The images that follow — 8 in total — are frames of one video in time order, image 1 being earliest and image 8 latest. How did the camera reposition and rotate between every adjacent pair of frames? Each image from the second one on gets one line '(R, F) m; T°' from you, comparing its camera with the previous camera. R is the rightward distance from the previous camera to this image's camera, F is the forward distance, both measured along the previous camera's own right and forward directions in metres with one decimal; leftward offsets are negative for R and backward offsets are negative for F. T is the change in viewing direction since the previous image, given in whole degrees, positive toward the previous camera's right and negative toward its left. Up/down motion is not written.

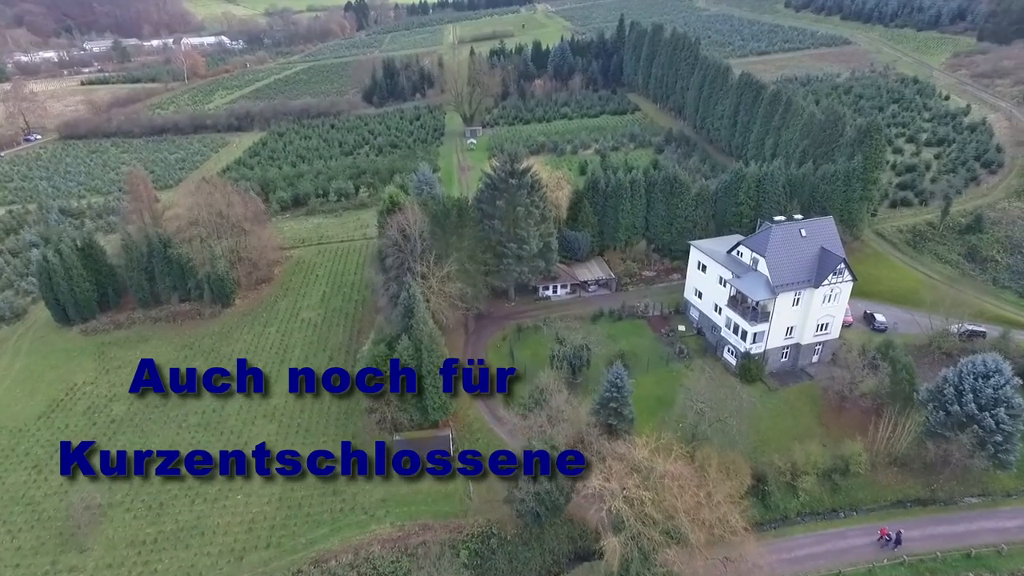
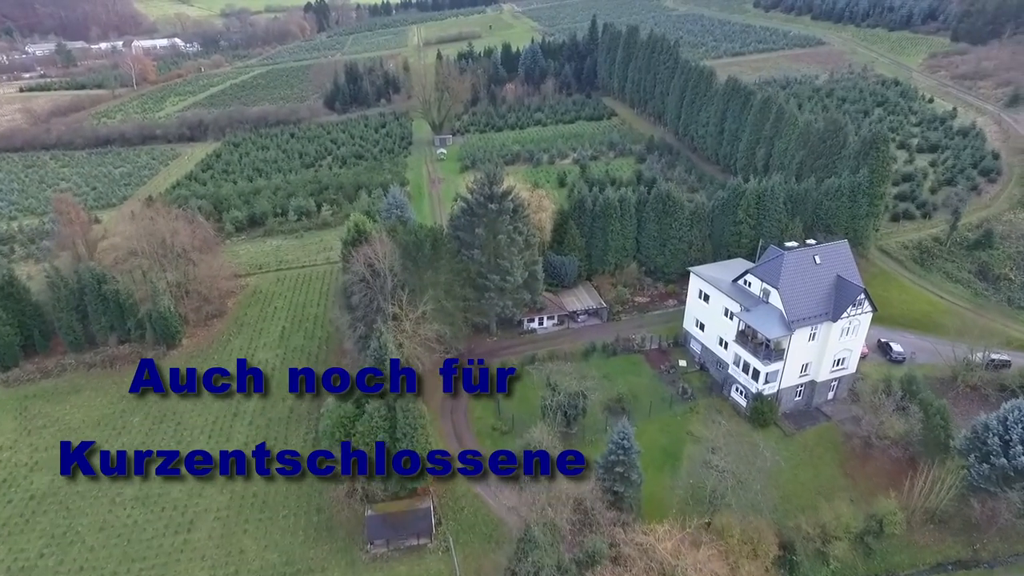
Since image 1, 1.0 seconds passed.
(-0.7, +4.4) m; +3°
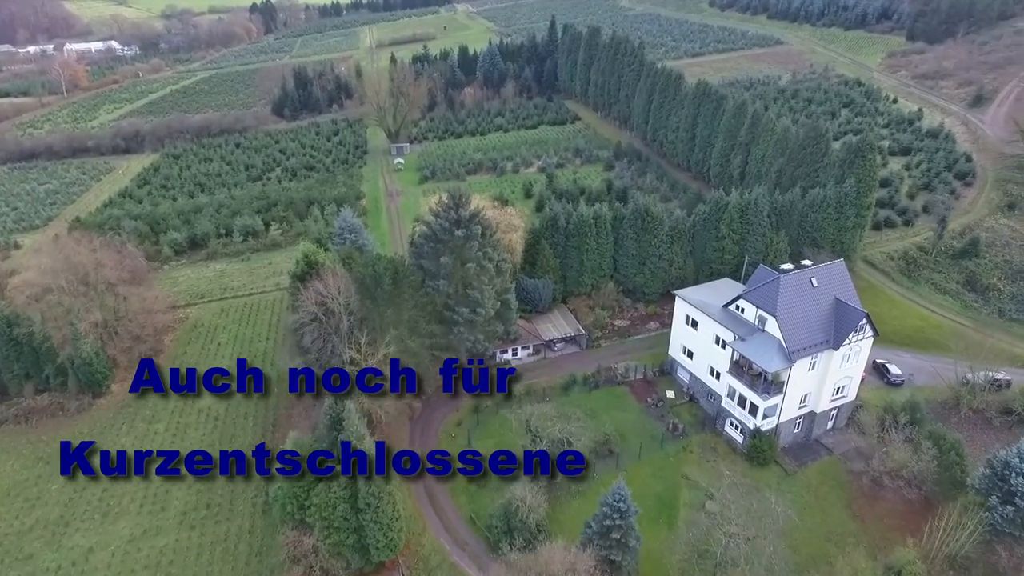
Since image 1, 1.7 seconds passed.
(-0.5, +3.6) m; +4°
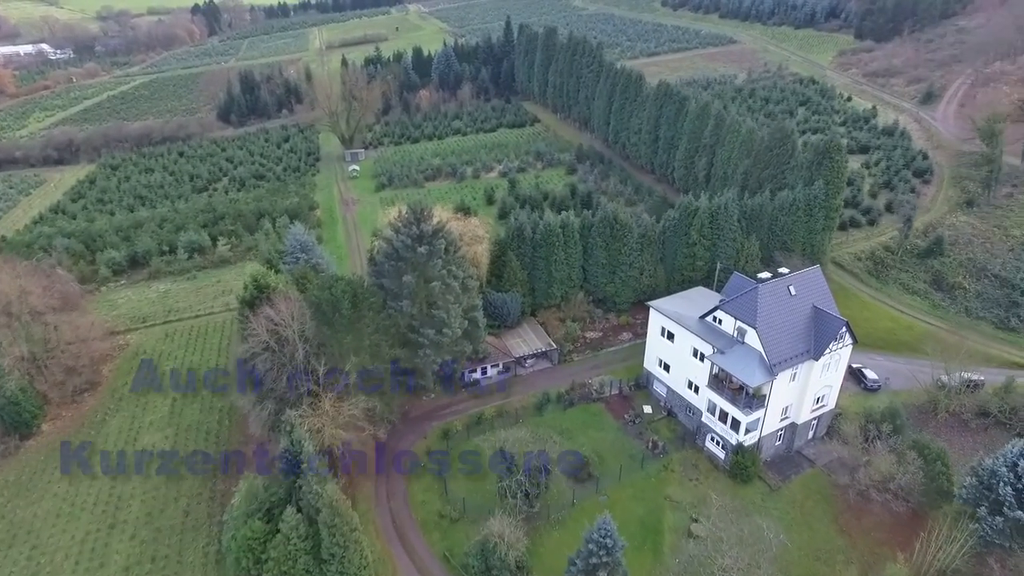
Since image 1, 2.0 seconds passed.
(-0.3, +1.8) m; +4°
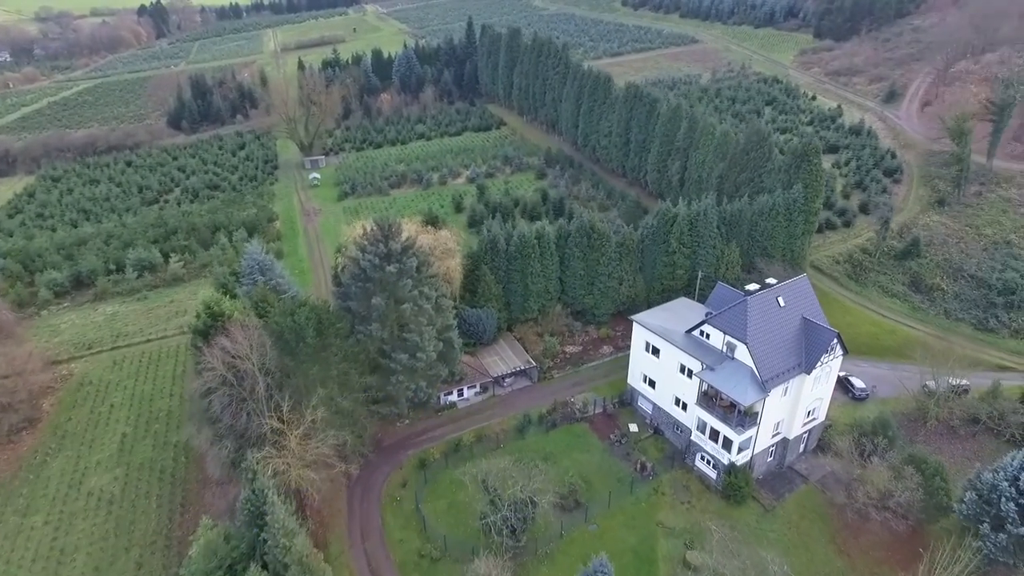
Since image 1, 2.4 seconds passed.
(-0.5, +1.9) m; +3°
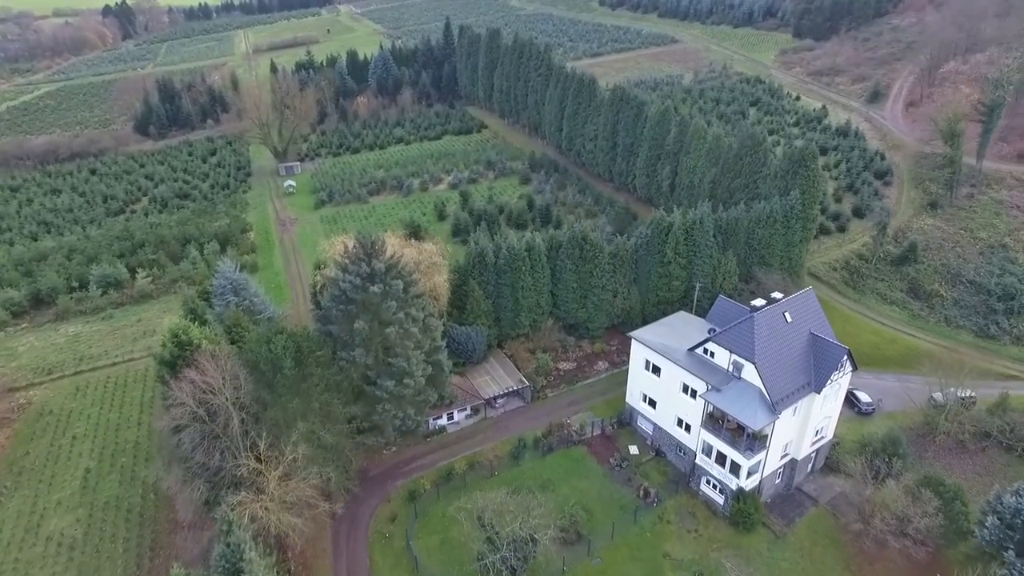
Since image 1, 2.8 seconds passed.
(-0.6, +1.8) m; +2°
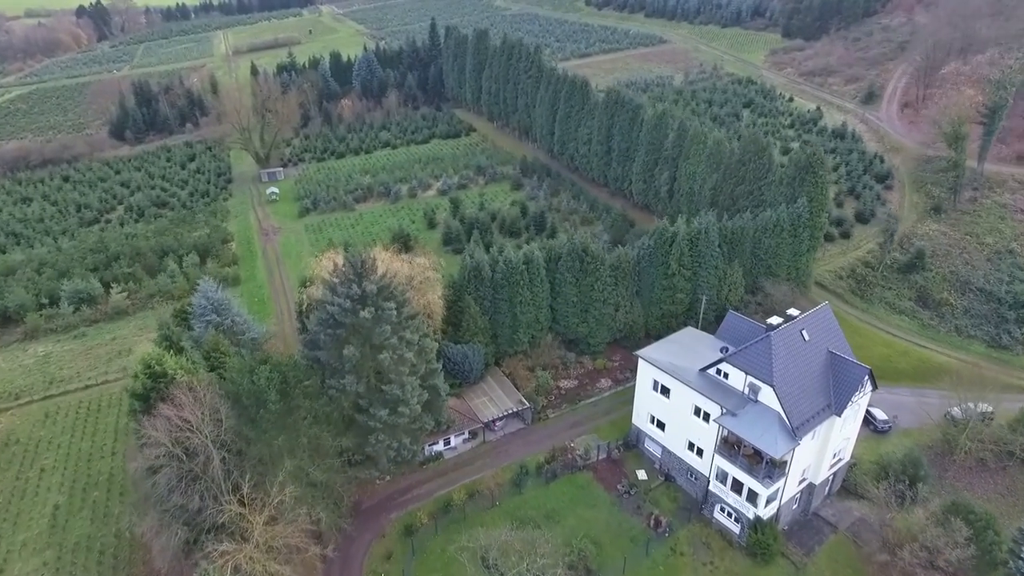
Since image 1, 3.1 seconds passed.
(-0.6, +1.8) m; +1°
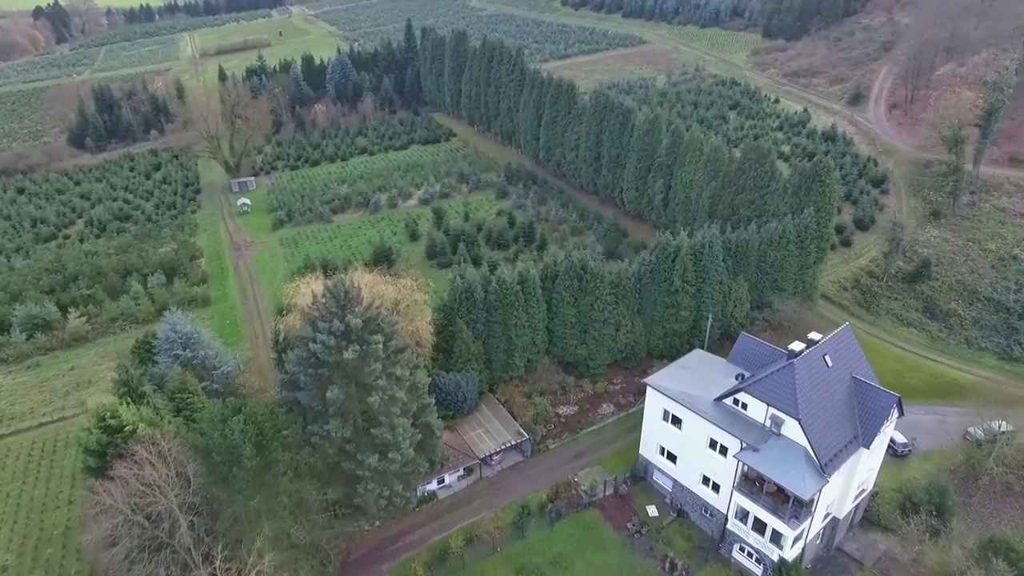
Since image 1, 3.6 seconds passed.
(-0.8, +2.3) m; +2°
